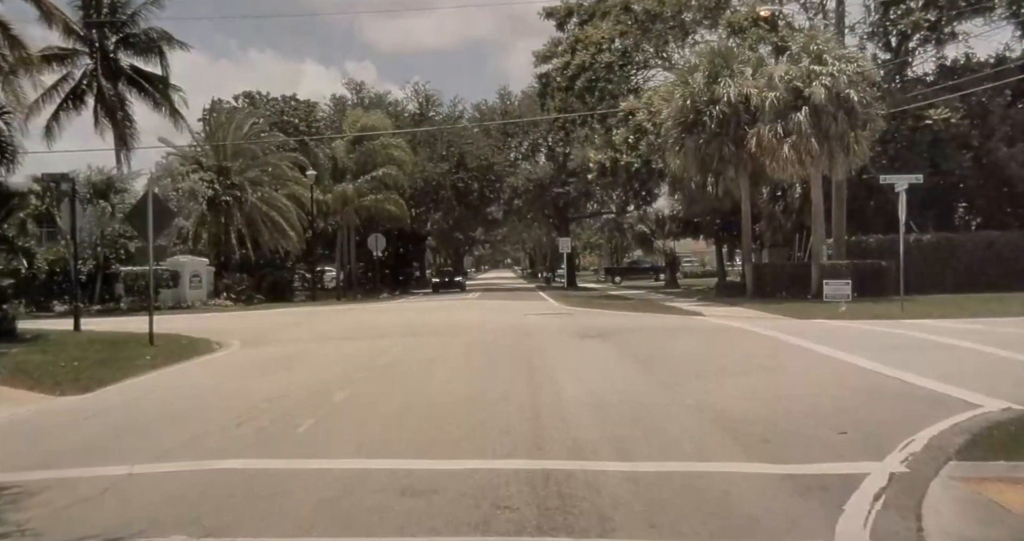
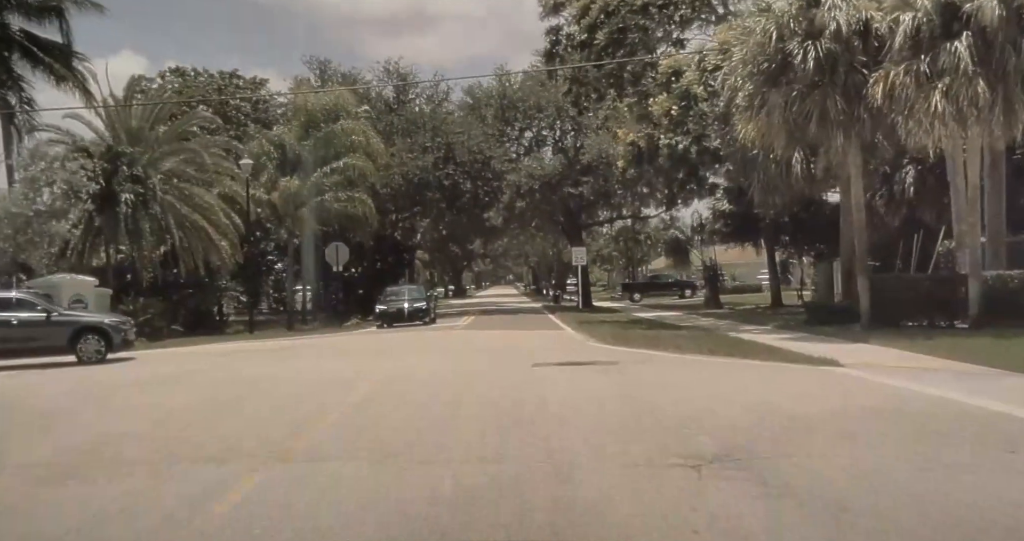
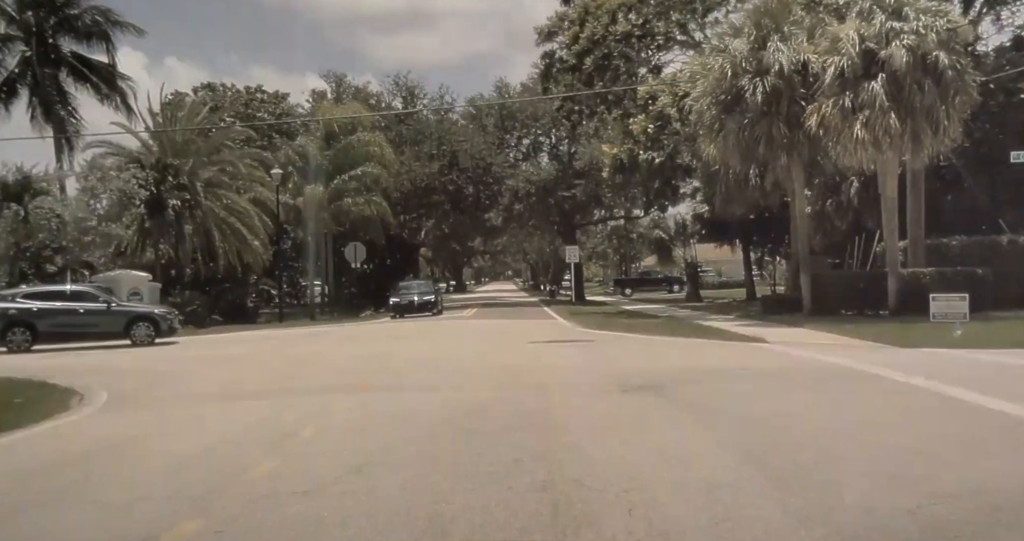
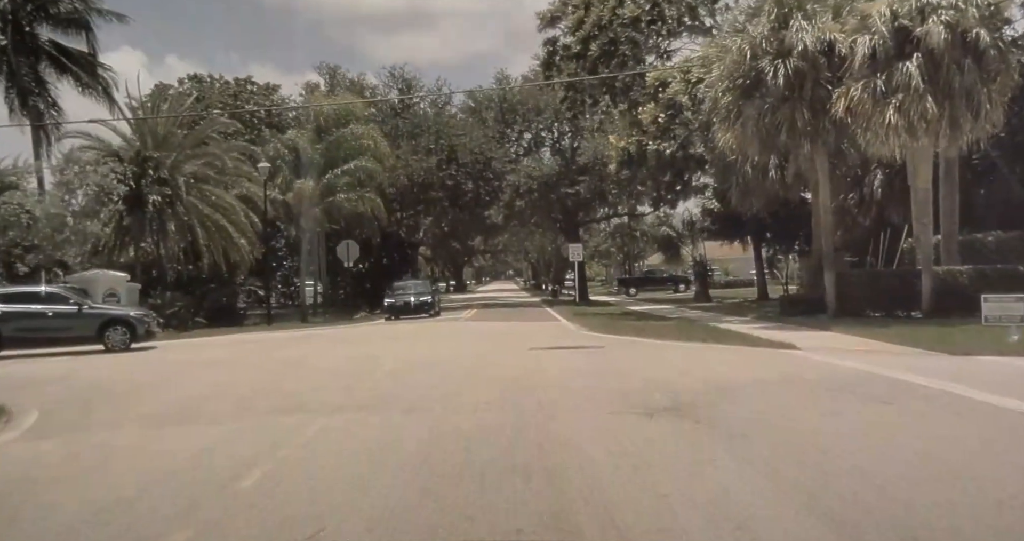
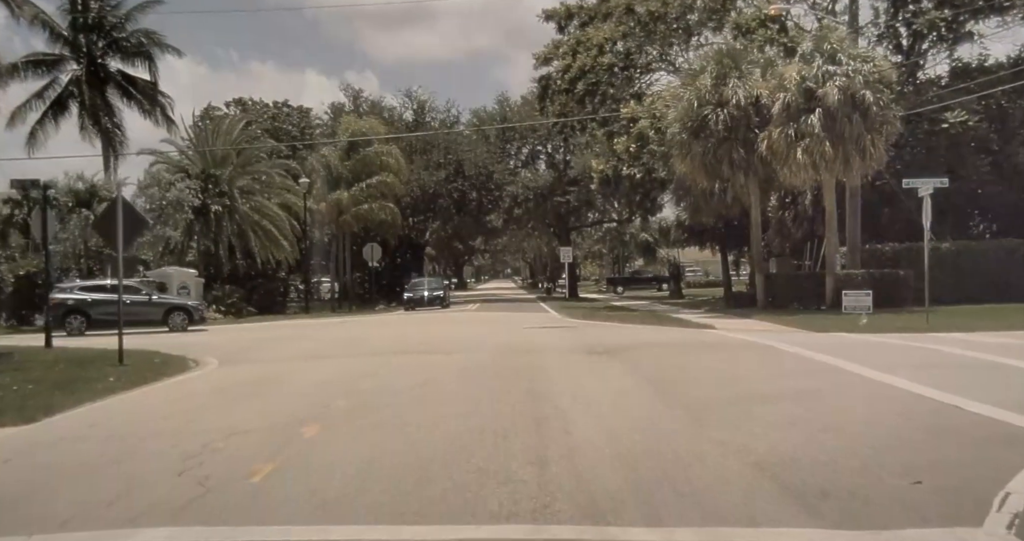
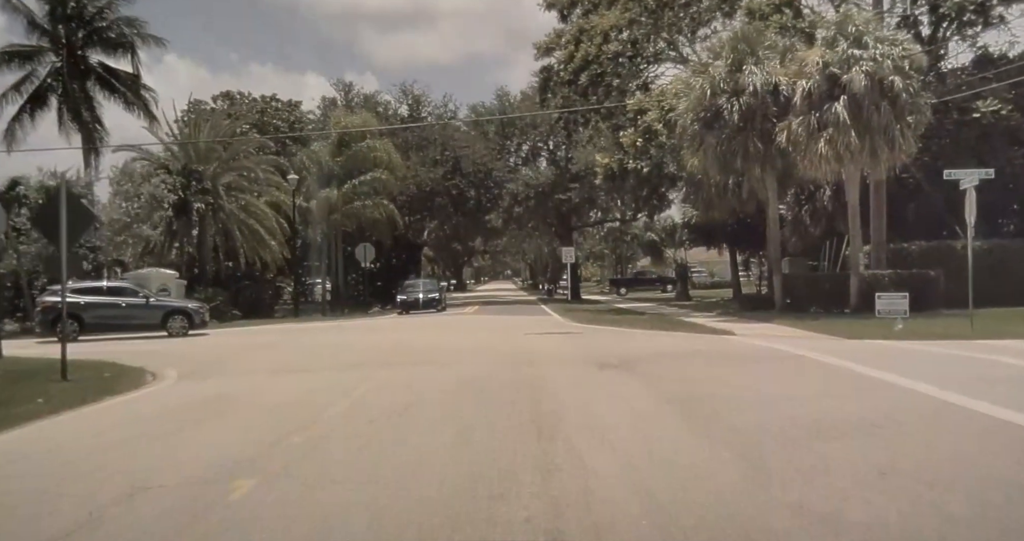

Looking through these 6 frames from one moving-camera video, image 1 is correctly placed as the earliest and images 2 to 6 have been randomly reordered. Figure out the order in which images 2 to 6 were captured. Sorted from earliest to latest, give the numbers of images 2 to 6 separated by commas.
5, 6, 3, 4, 2
